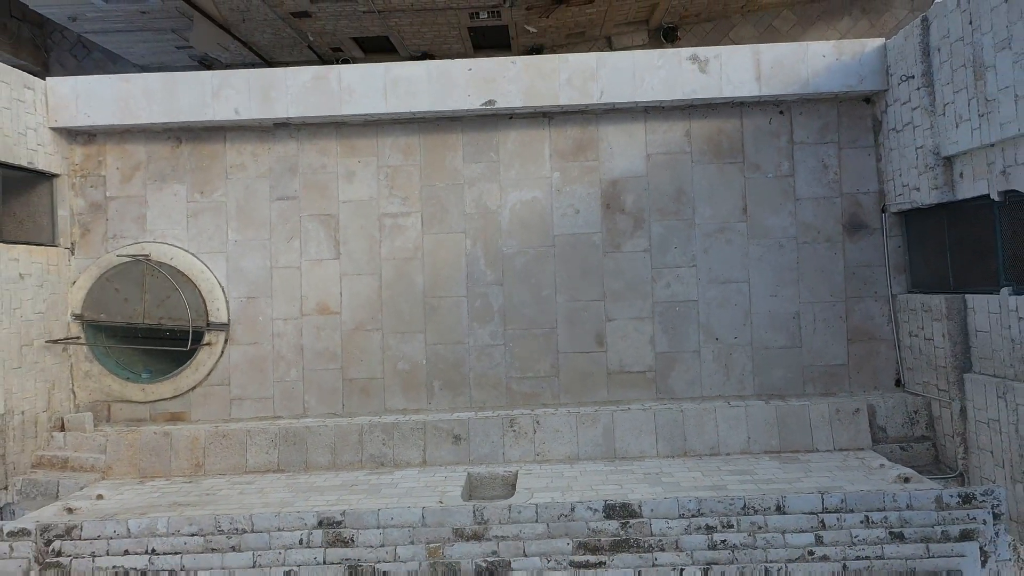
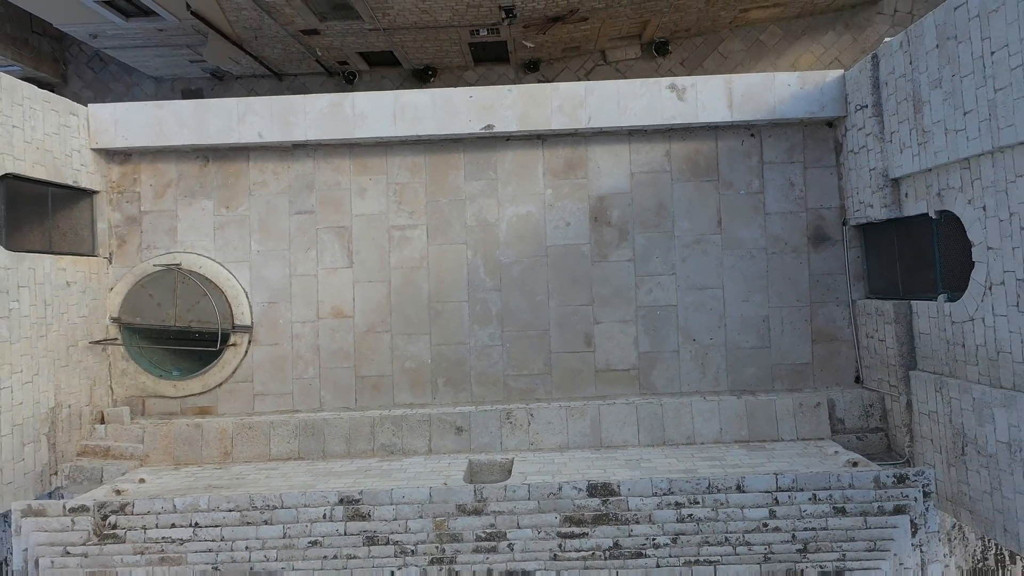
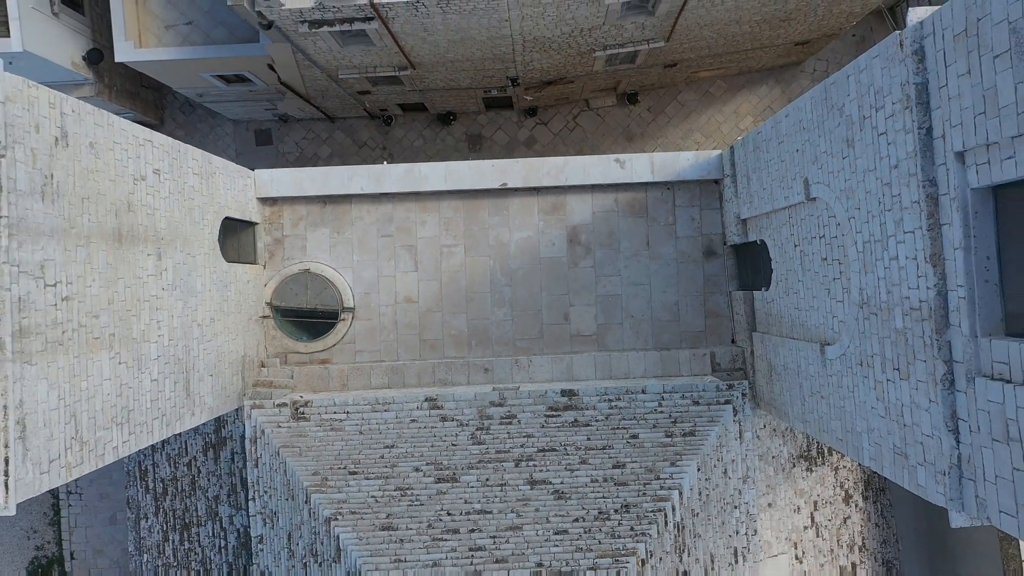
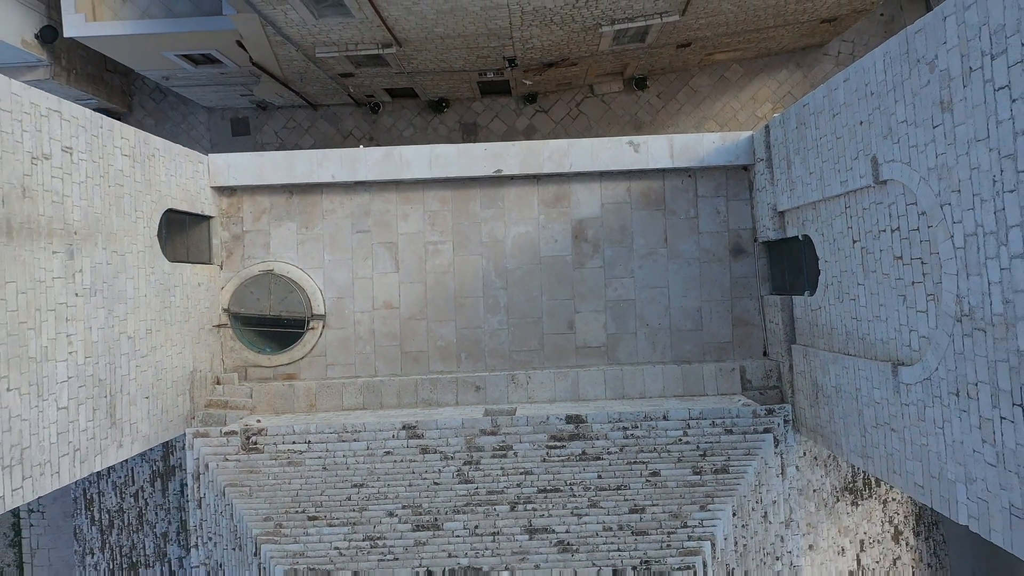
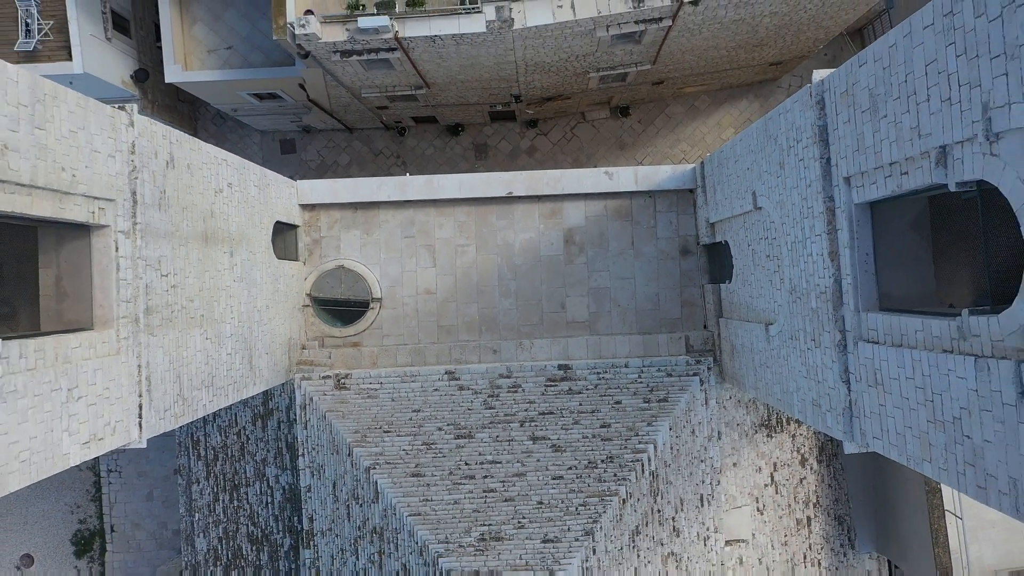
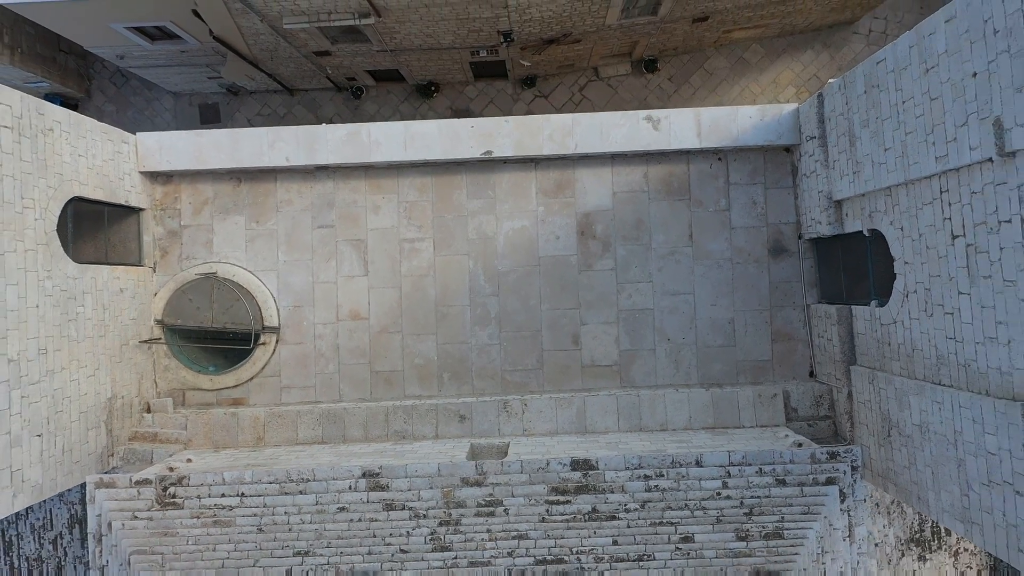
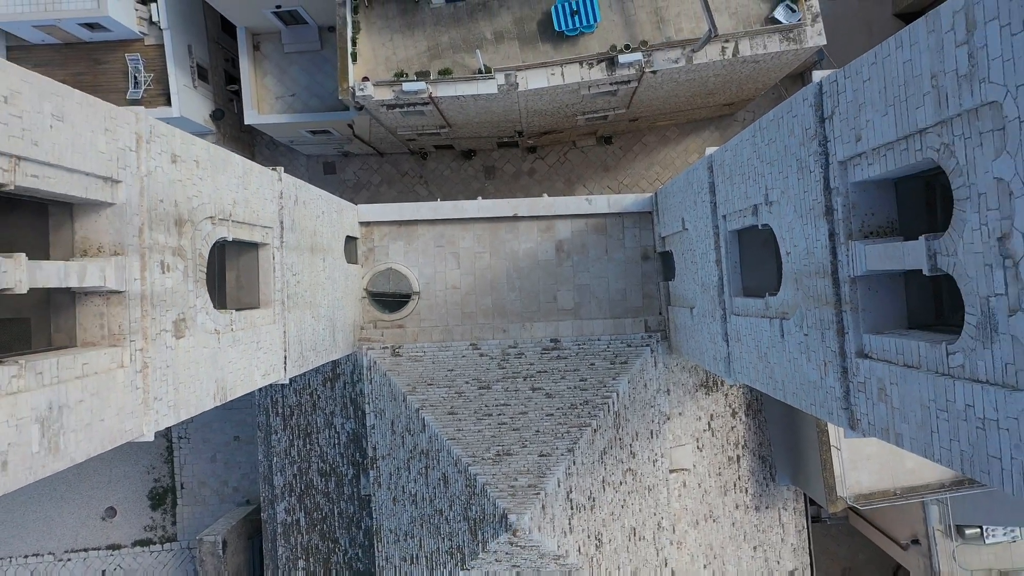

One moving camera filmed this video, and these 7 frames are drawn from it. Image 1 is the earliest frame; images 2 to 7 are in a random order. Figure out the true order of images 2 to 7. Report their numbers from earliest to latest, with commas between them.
2, 6, 4, 3, 5, 7
